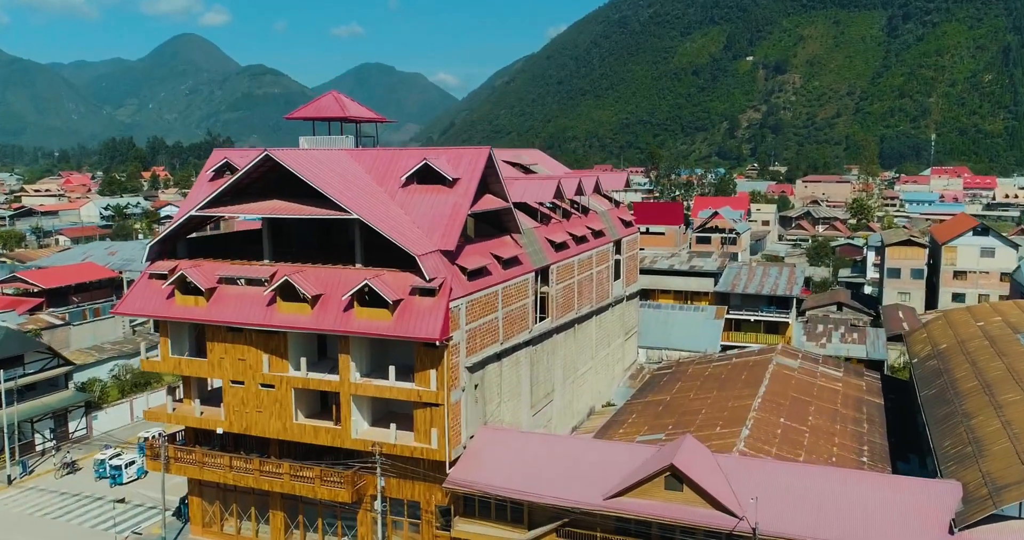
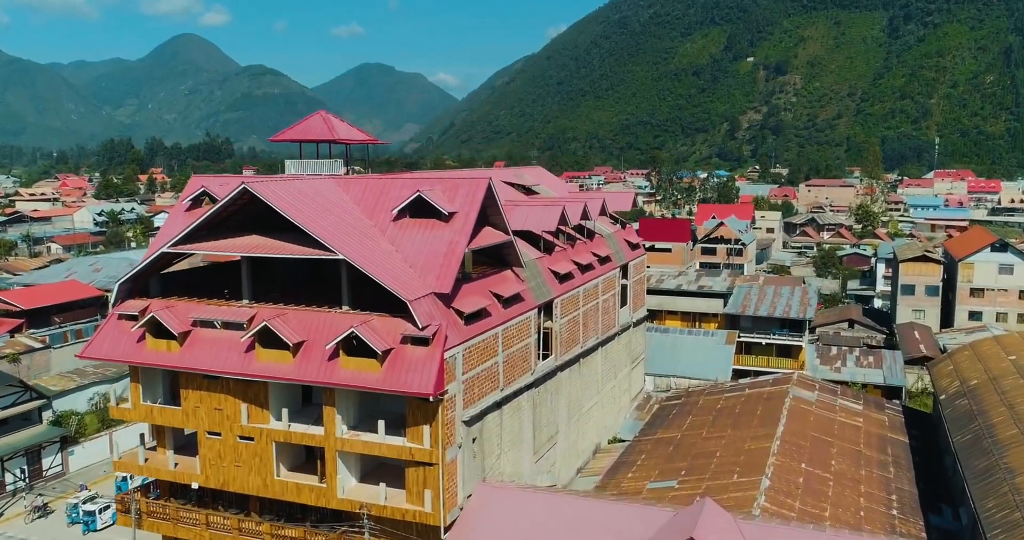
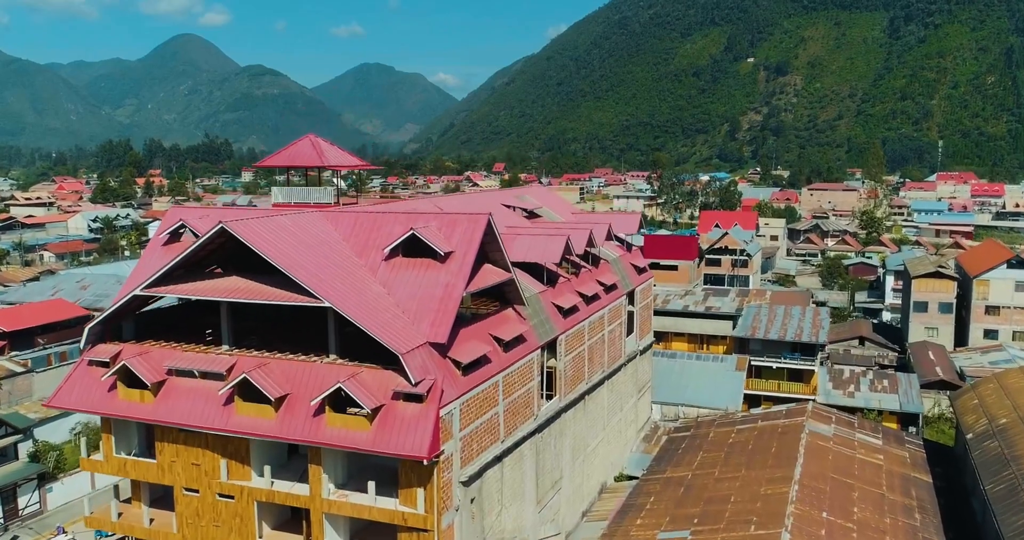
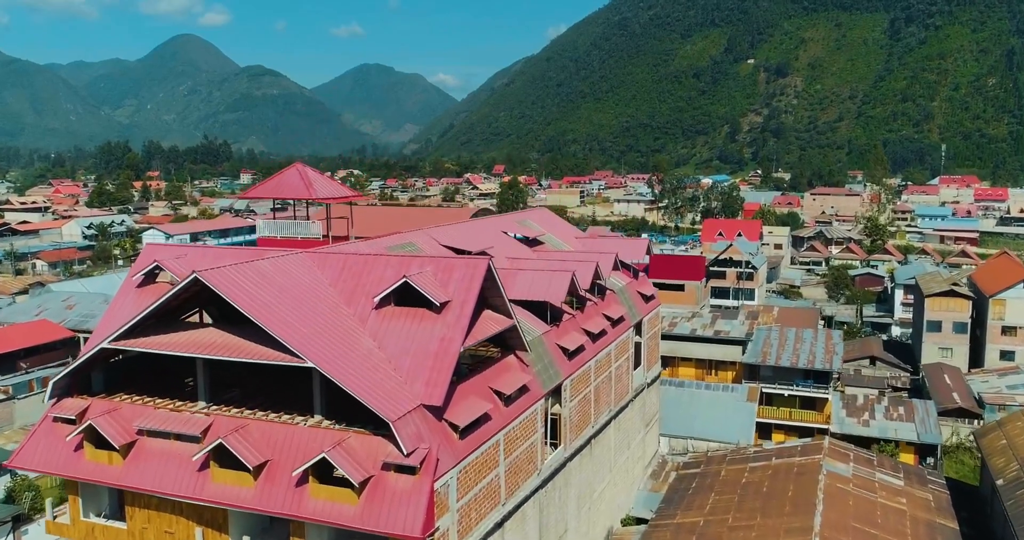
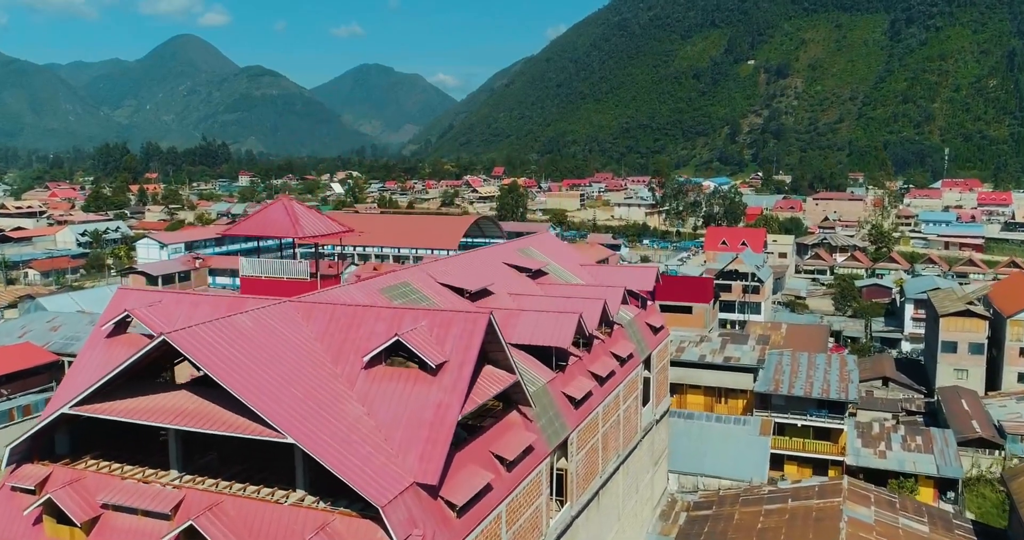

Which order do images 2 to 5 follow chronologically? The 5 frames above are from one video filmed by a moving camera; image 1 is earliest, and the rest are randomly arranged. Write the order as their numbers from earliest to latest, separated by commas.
2, 3, 4, 5
